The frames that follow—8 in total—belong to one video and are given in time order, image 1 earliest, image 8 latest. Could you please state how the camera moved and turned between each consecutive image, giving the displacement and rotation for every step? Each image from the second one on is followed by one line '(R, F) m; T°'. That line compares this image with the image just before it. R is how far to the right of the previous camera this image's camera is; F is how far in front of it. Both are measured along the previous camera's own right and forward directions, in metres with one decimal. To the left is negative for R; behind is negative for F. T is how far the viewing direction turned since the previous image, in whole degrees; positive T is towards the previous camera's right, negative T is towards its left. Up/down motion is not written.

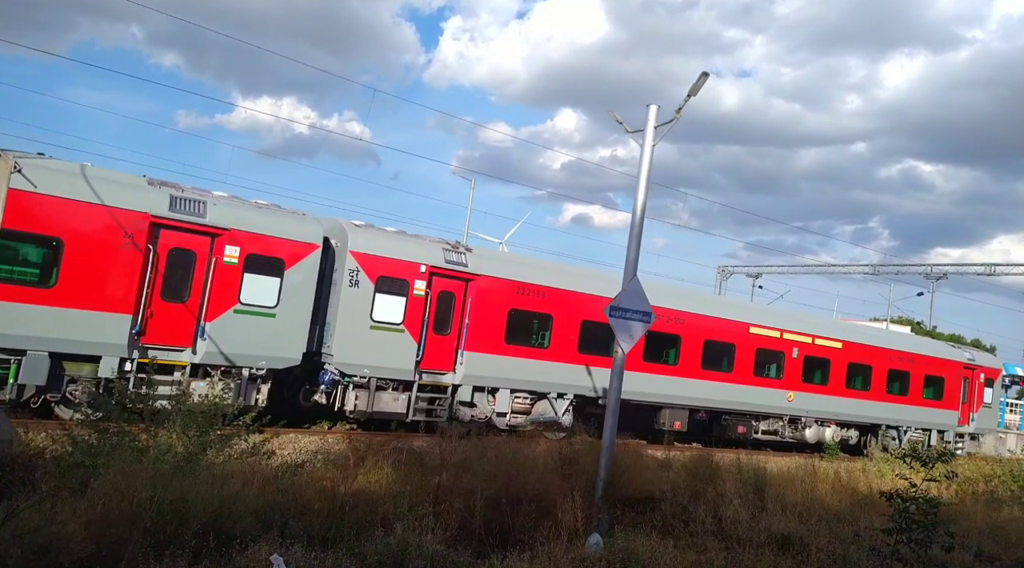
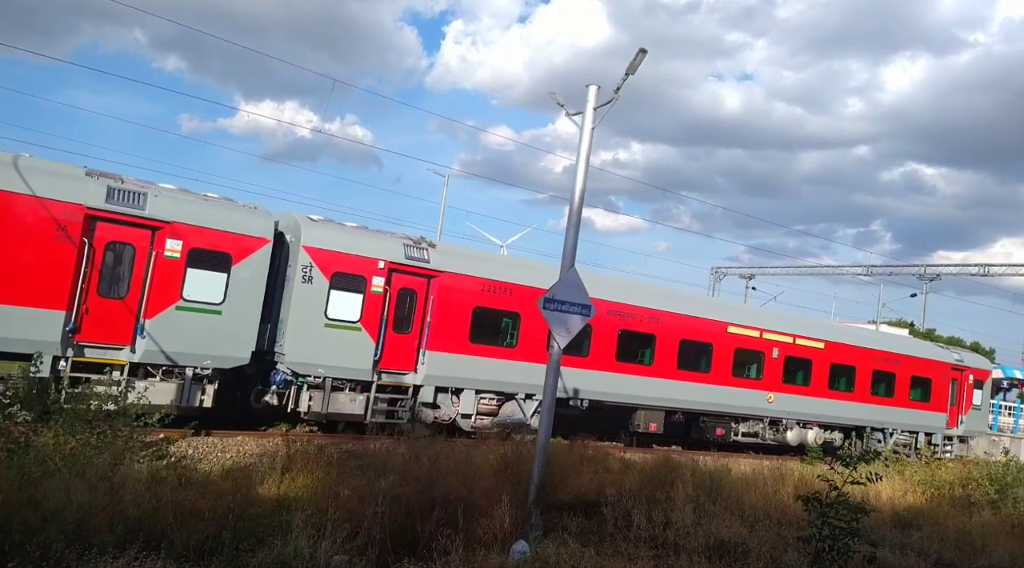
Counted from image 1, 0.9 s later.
(+0.6, +0.5) m; 0°
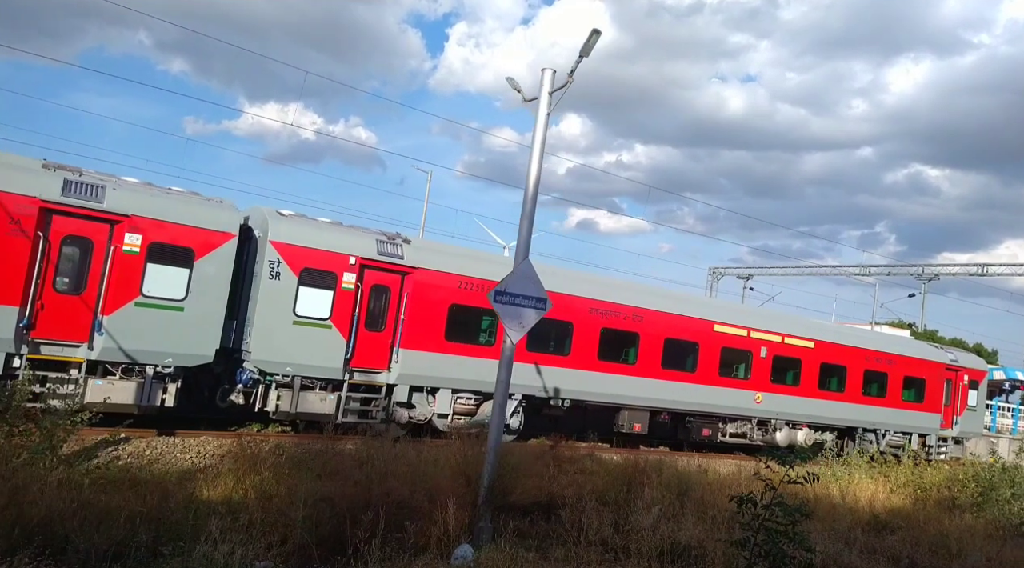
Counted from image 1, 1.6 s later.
(+0.5, +0.3) m; 0°
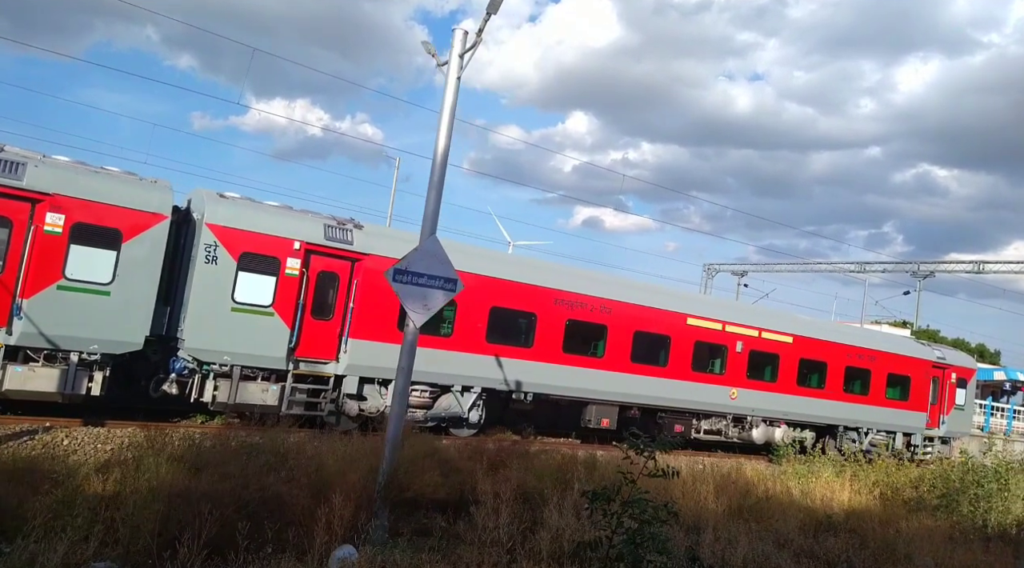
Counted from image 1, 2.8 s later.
(+0.8, +0.6) m; 0°
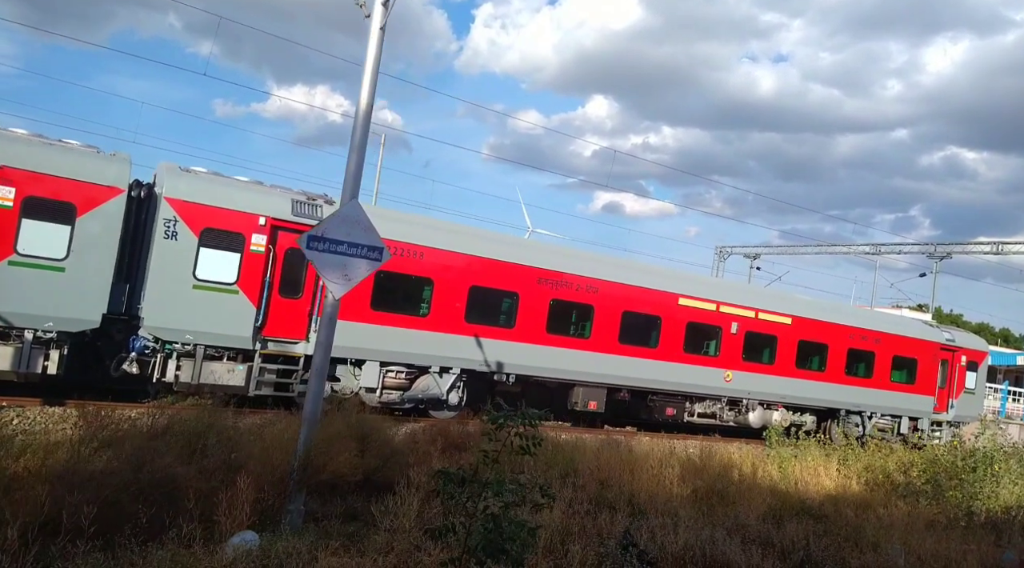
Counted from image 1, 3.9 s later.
(+0.7, +0.5) m; -1°
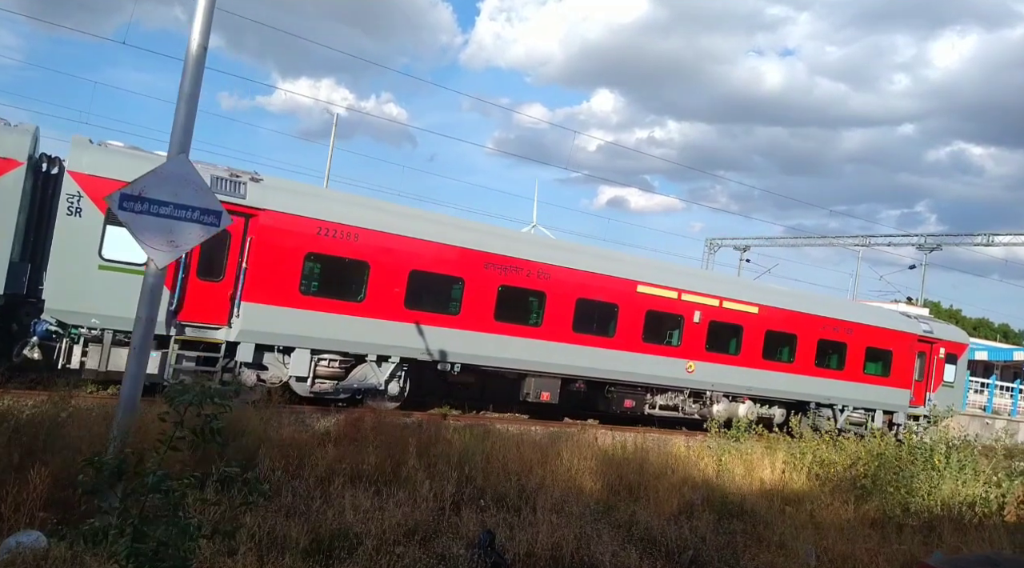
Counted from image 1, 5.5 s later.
(+1.0, +0.7) m; 0°
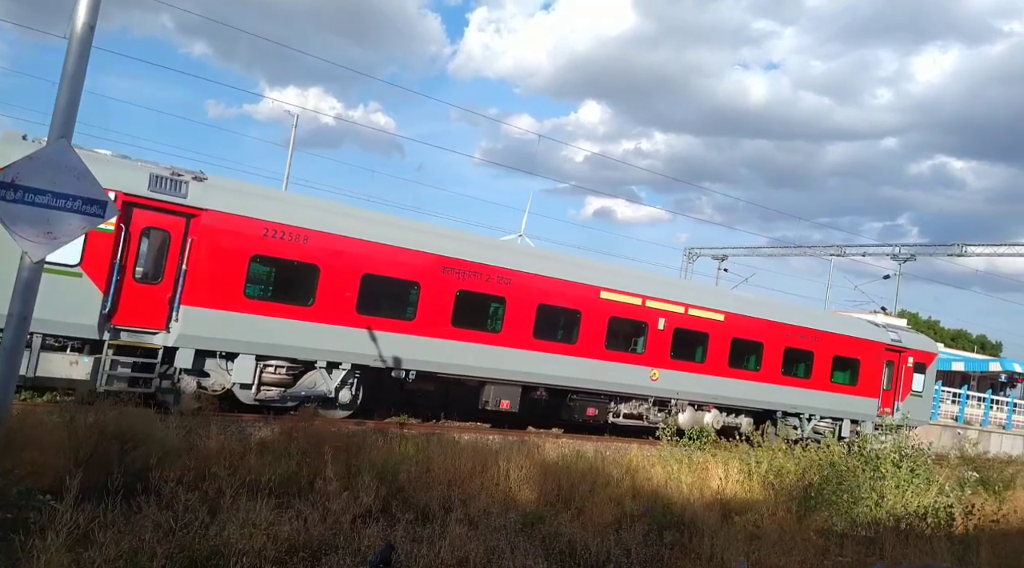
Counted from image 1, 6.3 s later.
(+0.5, +0.4) m; +1°
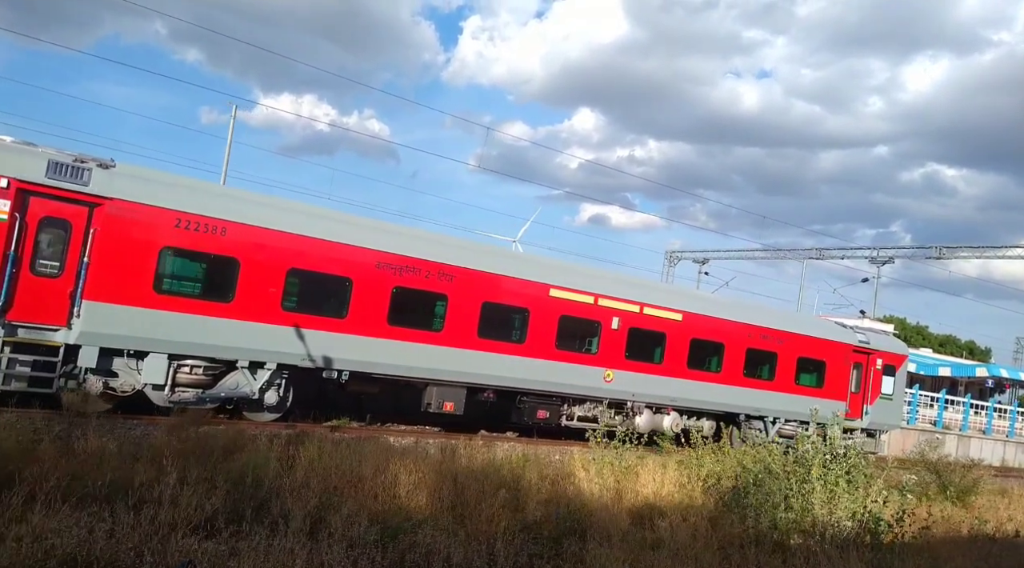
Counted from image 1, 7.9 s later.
(+0.9, +0.7) m; 0°
